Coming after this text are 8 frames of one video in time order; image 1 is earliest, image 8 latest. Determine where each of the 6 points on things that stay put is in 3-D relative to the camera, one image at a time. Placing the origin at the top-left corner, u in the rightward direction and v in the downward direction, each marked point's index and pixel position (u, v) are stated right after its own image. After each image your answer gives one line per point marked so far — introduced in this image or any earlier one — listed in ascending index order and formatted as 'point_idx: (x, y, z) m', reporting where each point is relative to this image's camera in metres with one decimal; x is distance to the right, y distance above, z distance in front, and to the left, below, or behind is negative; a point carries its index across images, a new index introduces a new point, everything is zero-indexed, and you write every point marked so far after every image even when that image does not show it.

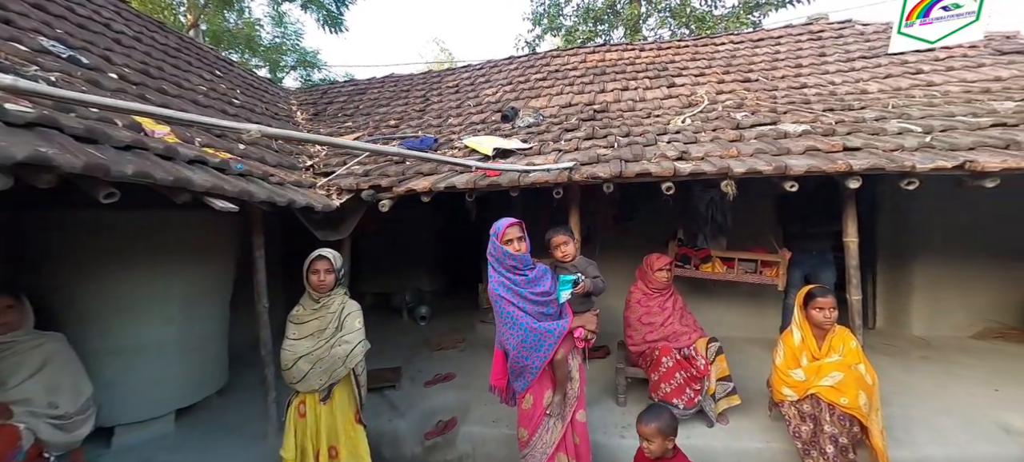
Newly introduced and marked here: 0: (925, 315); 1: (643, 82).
0: (+5.7, -1.1, +5.1) m
1: (+2.5, +2.8, +7.0) m
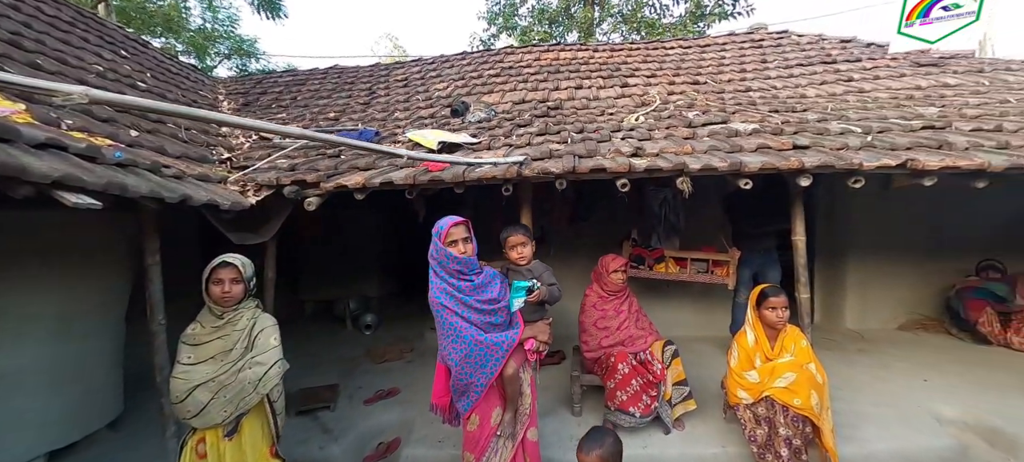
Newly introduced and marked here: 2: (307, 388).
0: (+5.0, -1.1, +5.3) m
1: (+1.6, +2.8, +6.9) m
2: (-2.7, -2.1, +4.9) m
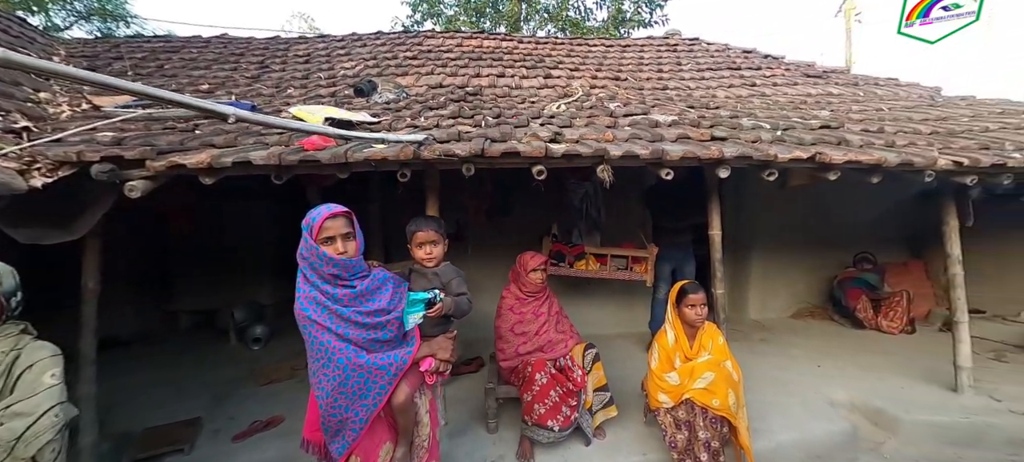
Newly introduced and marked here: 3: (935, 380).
0: (+3.8, -1.1, +5.7) m
1: (+0.1, +2.9, +6.6) m
2: (-3.7, -2.0, +3.8) m
3: (+4.1, -1.5, +3.6) m
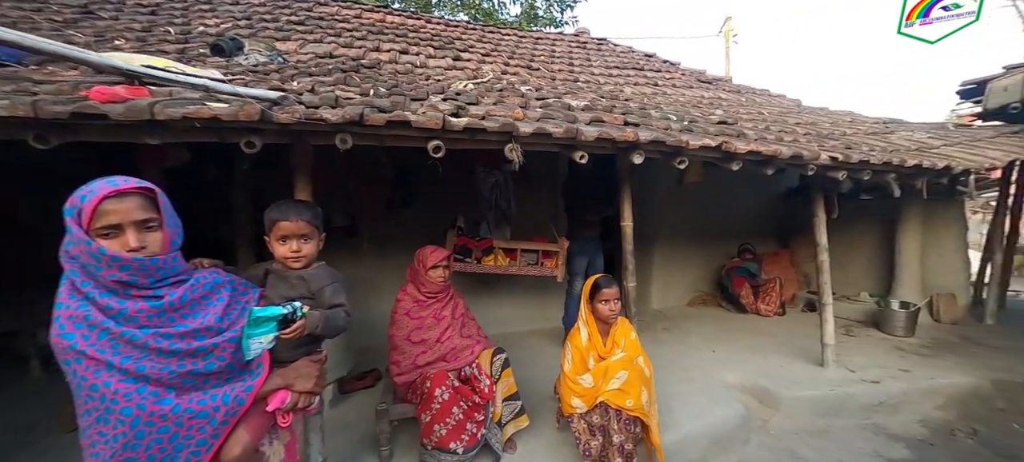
0: (+2.4, -1.0, +6.0) m
1: (-1.4, +3.0, +6.0) m
2: (-4.5, -2.0, +2.5) m
3: (+3.2, -1.4, +4.0) m
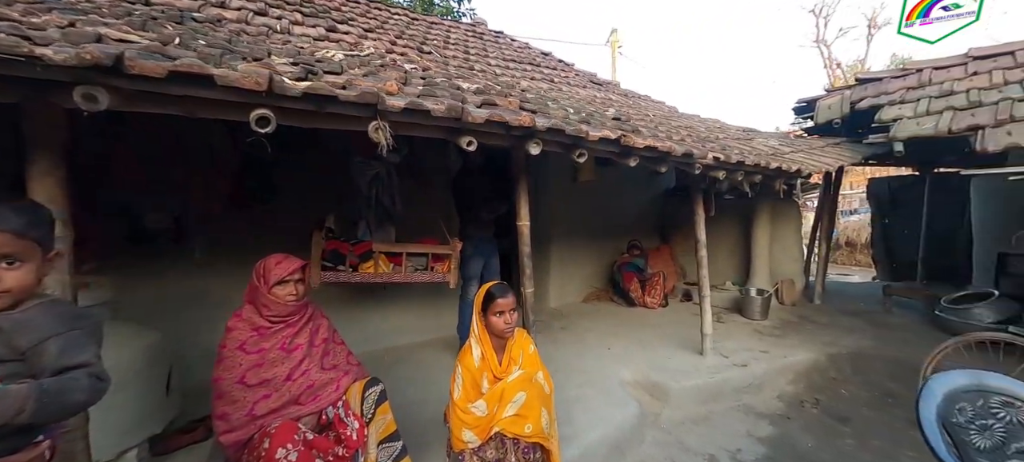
0: (+0.8, -0.9, +5.9) m
1: (-3.0, +2.9, +5.0) m
2: (-5.0, -2.1, +0.9) m
3: (+2.0, -1.3, +4.3) m
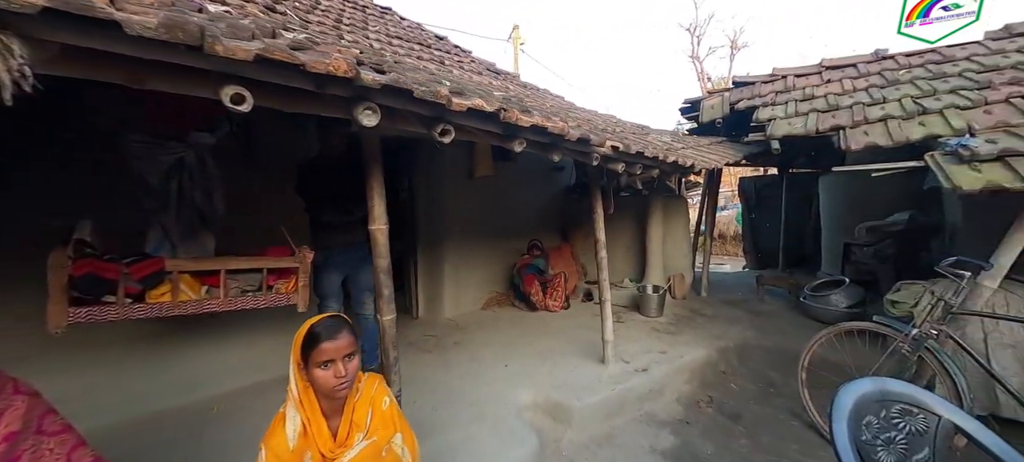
0: (-0.8, -0.9, +5.3) m
1: (-4.3, +2.8, +3.5) m
2: (-5.2, -2.2, -1.0) m
3: (+0.8, -1.3, +4.0) m
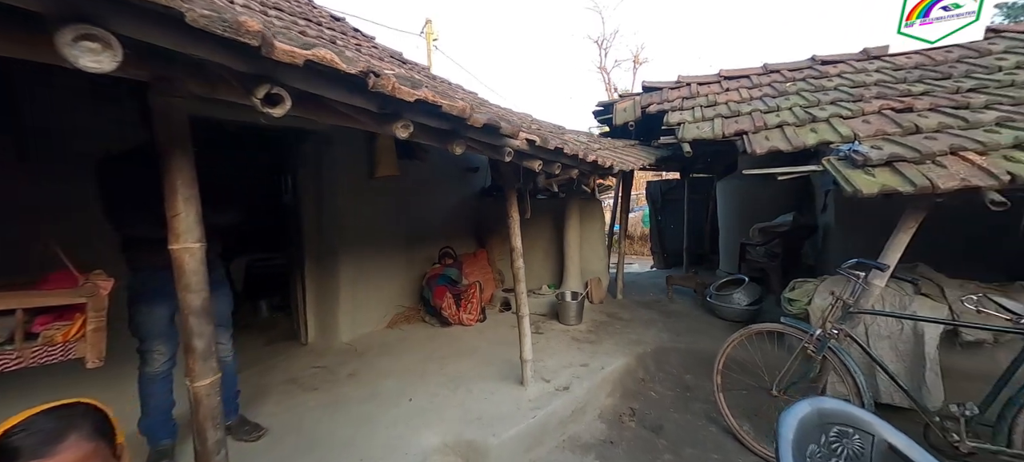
0: (-1.9, -1.1, +4.5) m
1: (-5.0, +2.7, +2.0) m
2: (-4.9, -2.3, -2.6) m
3: (0.0, -1.4, +3.6) m
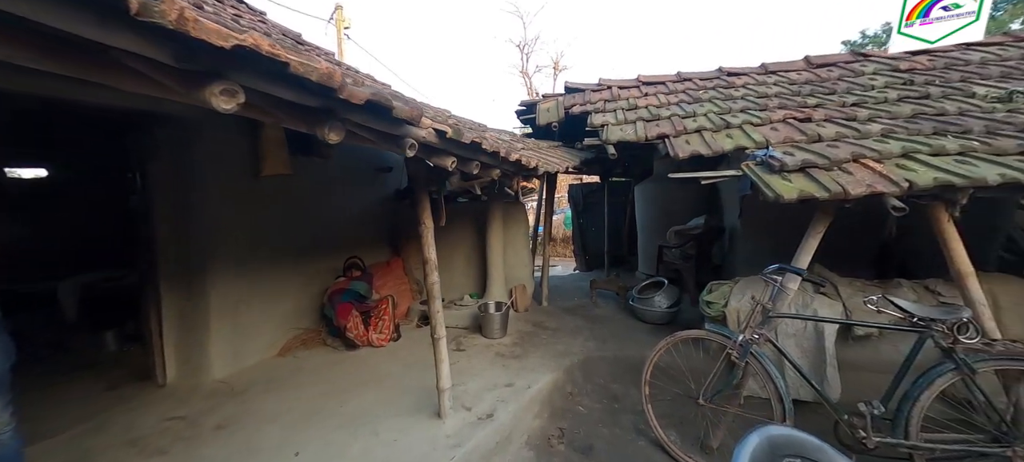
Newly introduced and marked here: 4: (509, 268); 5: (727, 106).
0: (-2.8, -1.2, +3.6) m
1: (-5.4, +2.6, +0.6) m
2: (-4.2, -2.4, -3.9) m
3: (-0.8, -1.5, +3.1) m
4: (0.0, -0.5, +5.6) m
5: (+2.1, +1.2, +3.6) m
